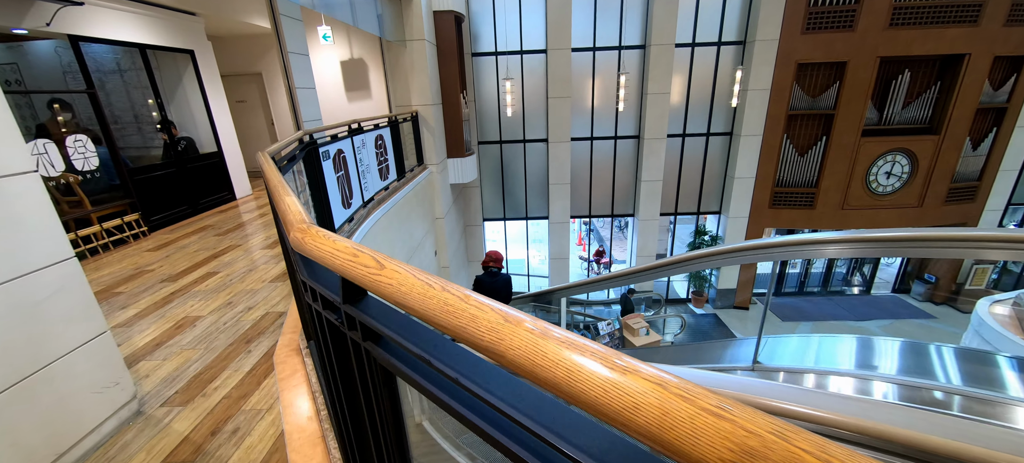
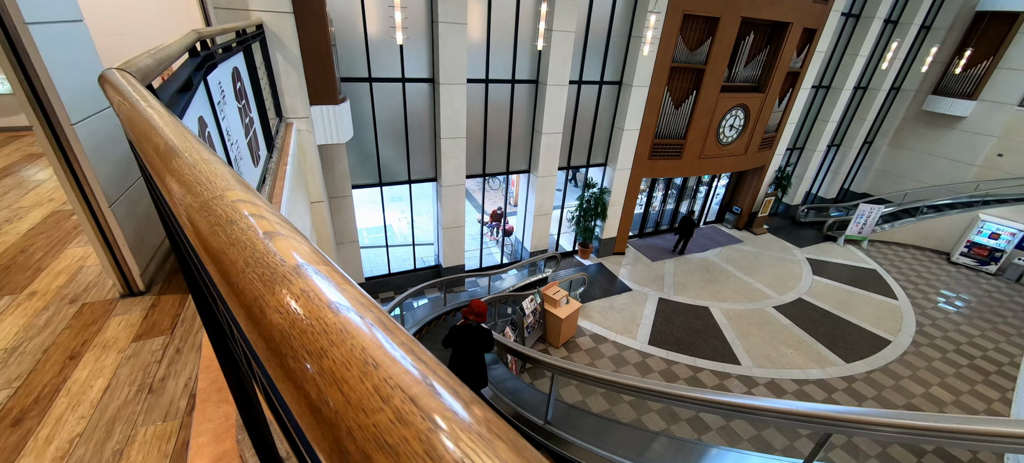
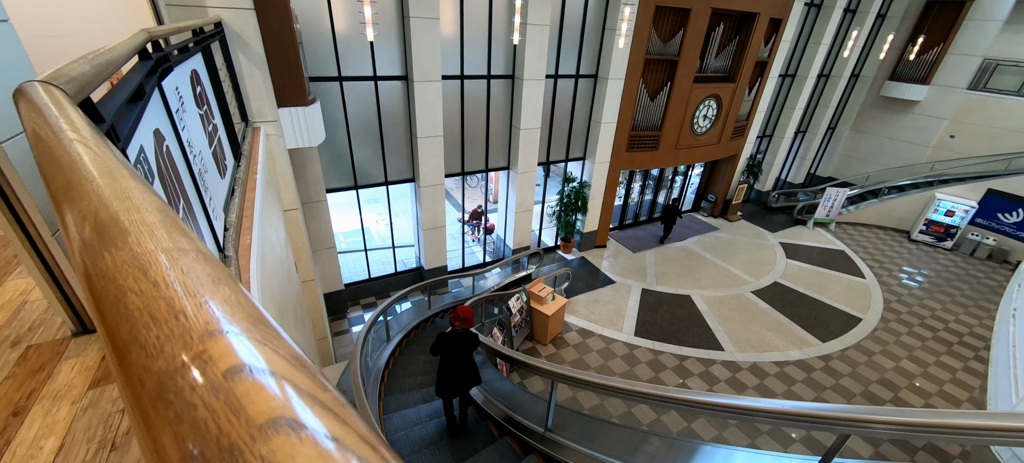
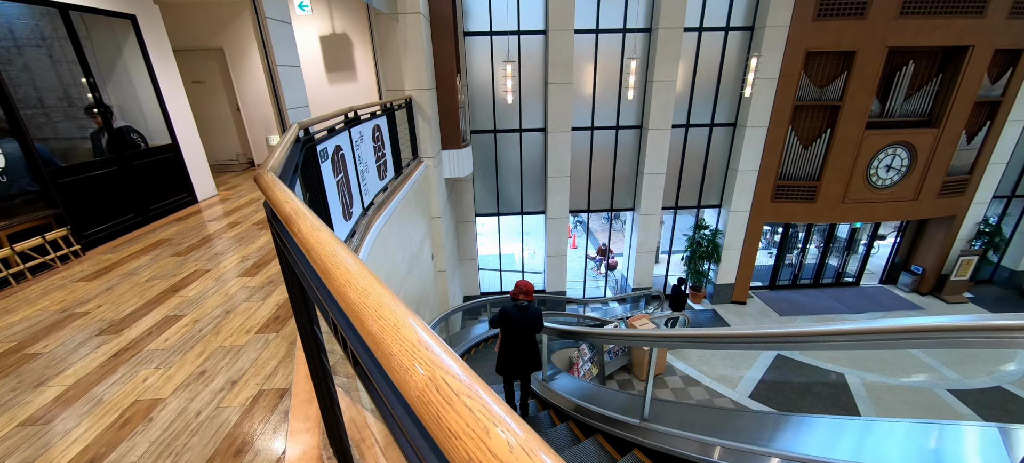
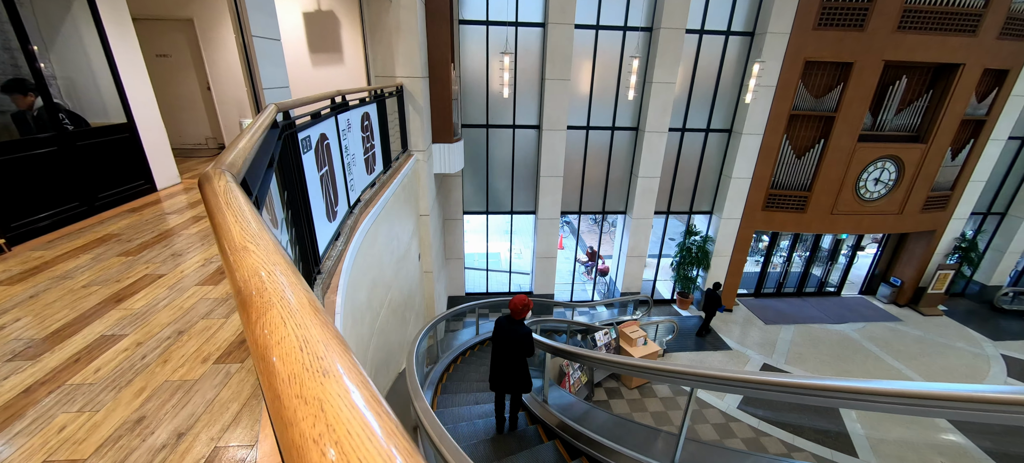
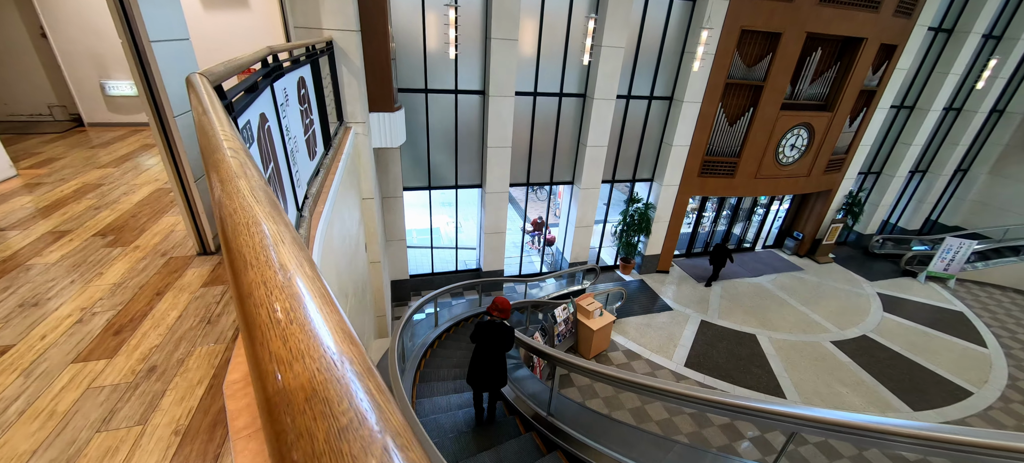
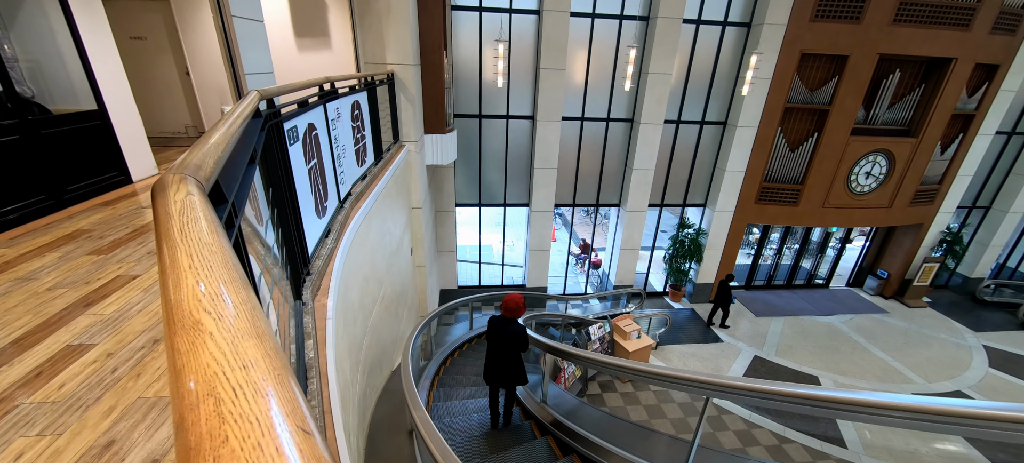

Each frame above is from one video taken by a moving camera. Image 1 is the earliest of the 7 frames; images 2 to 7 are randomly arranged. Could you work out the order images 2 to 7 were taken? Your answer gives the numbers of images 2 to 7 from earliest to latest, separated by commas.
4, 5, 7, 6, 2, 3
